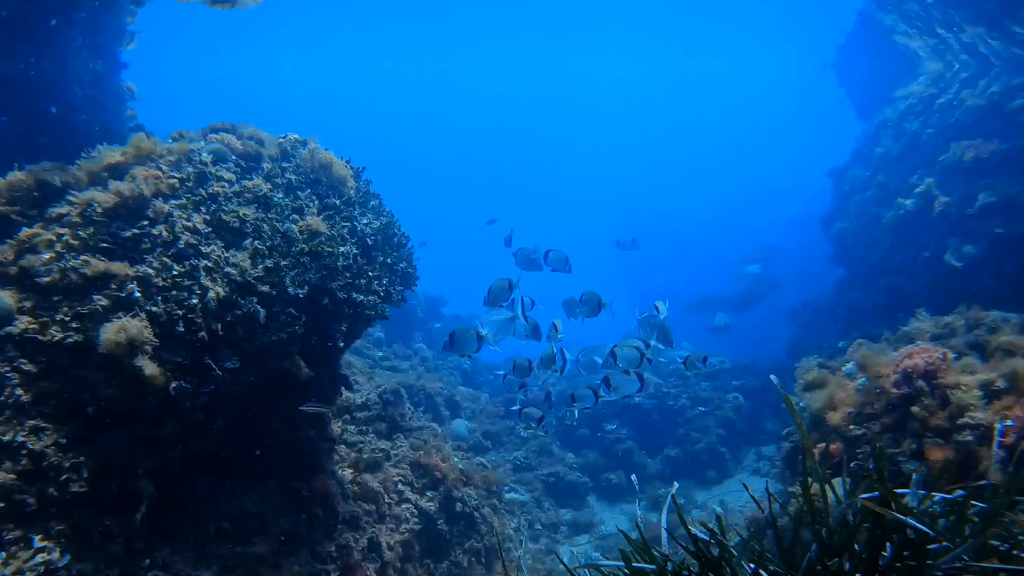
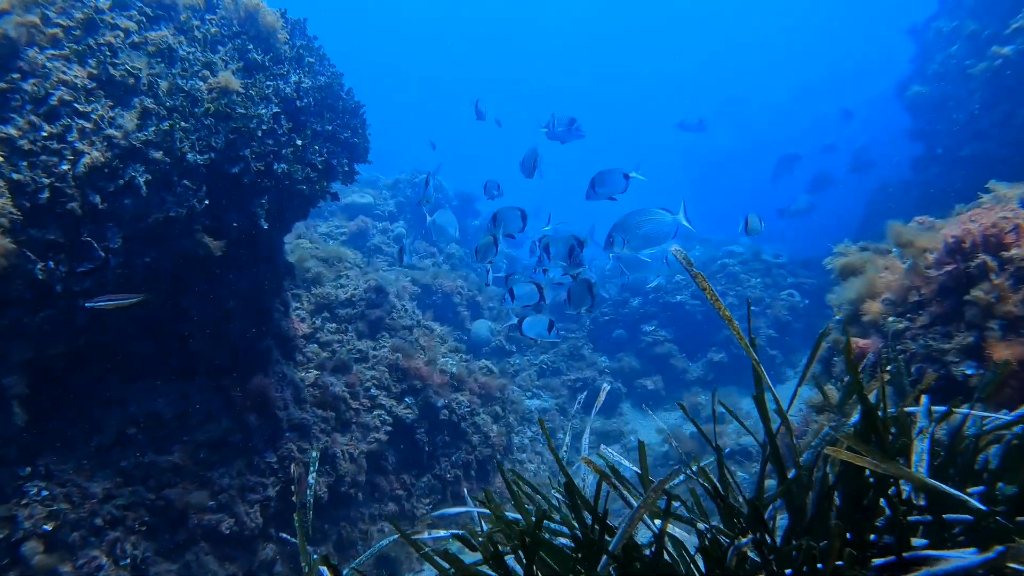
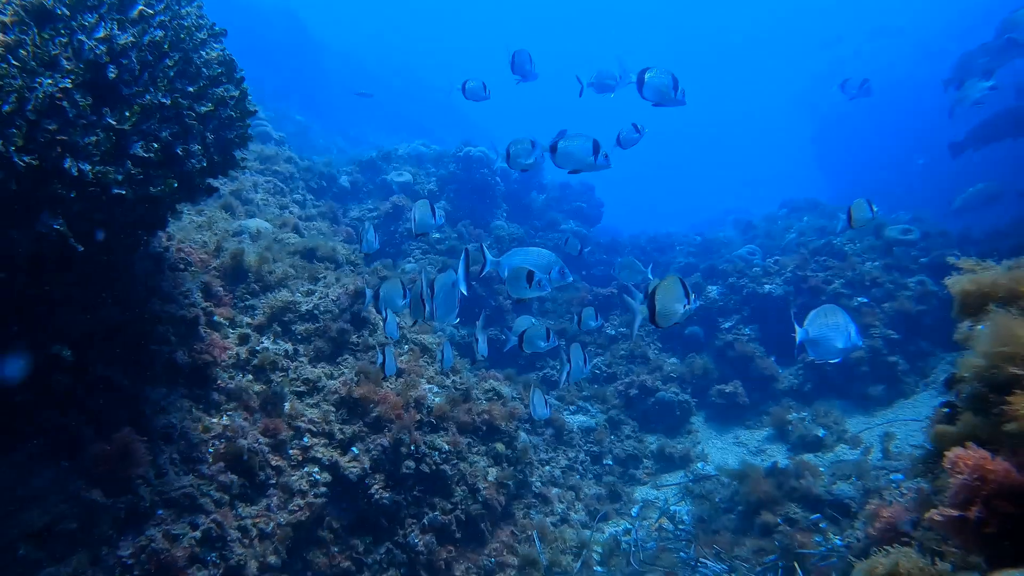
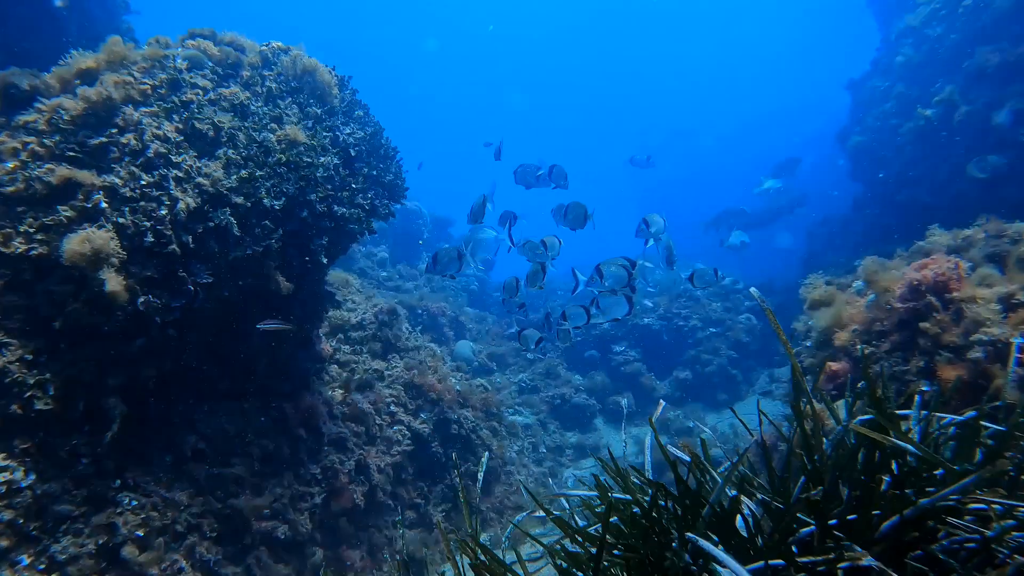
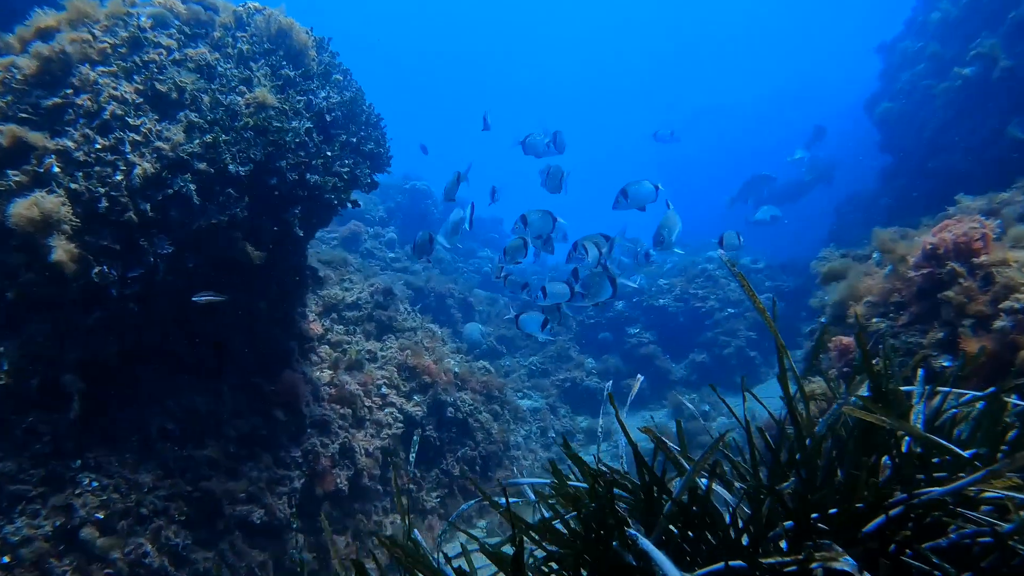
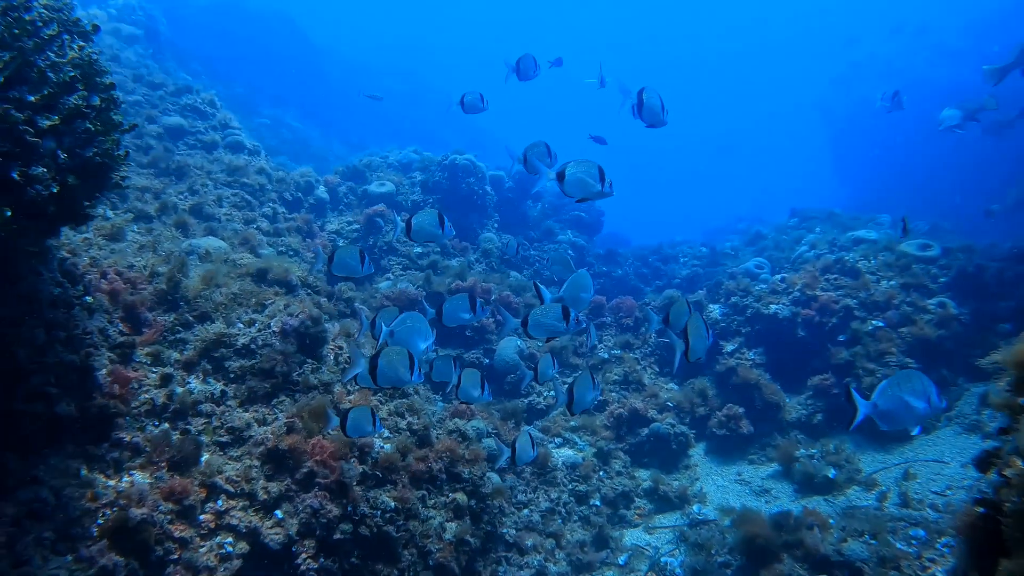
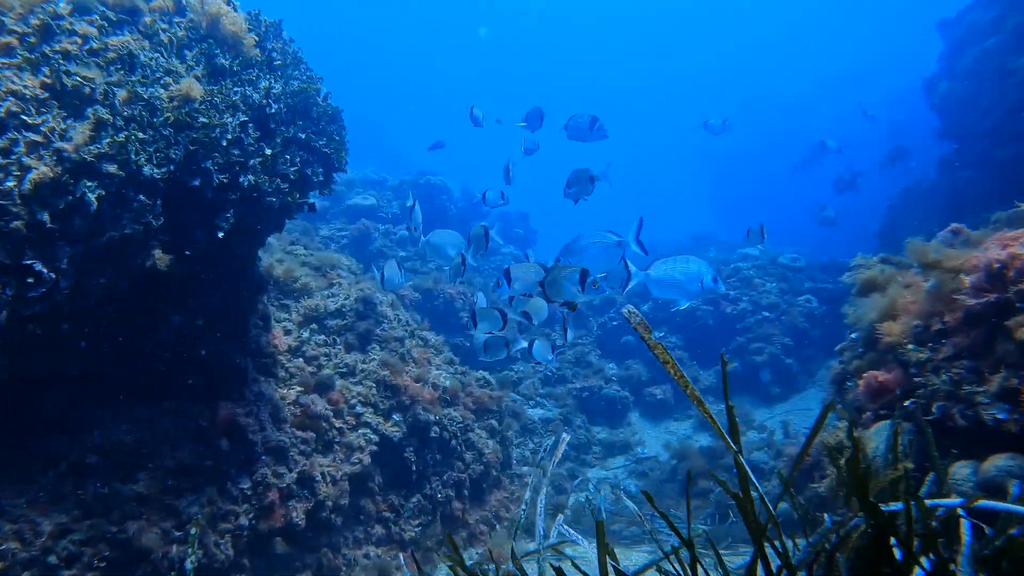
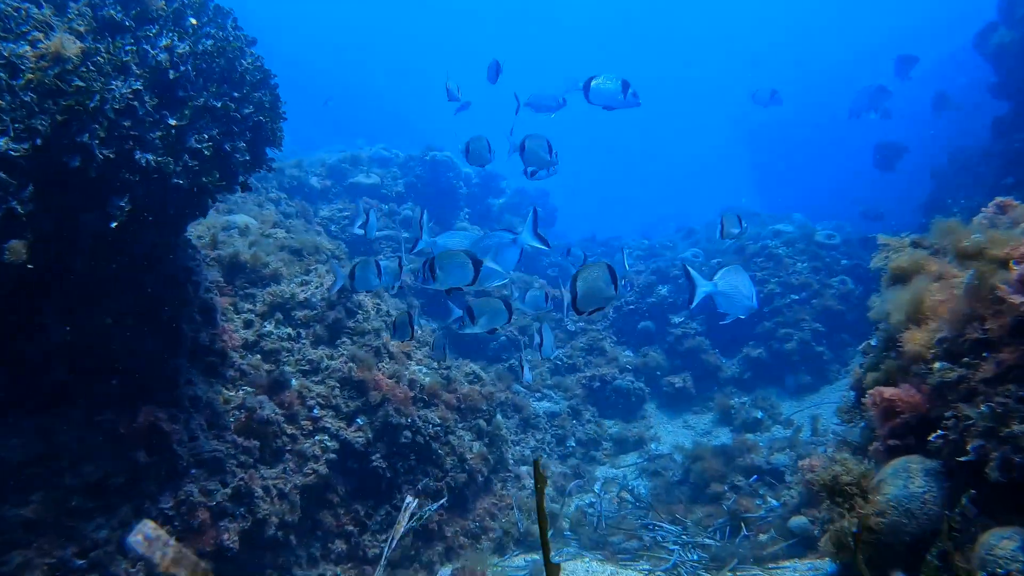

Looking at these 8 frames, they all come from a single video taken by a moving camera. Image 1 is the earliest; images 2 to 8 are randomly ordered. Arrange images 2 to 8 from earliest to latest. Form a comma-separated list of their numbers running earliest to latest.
4, 5, 2, 7, 8, 3, 6
